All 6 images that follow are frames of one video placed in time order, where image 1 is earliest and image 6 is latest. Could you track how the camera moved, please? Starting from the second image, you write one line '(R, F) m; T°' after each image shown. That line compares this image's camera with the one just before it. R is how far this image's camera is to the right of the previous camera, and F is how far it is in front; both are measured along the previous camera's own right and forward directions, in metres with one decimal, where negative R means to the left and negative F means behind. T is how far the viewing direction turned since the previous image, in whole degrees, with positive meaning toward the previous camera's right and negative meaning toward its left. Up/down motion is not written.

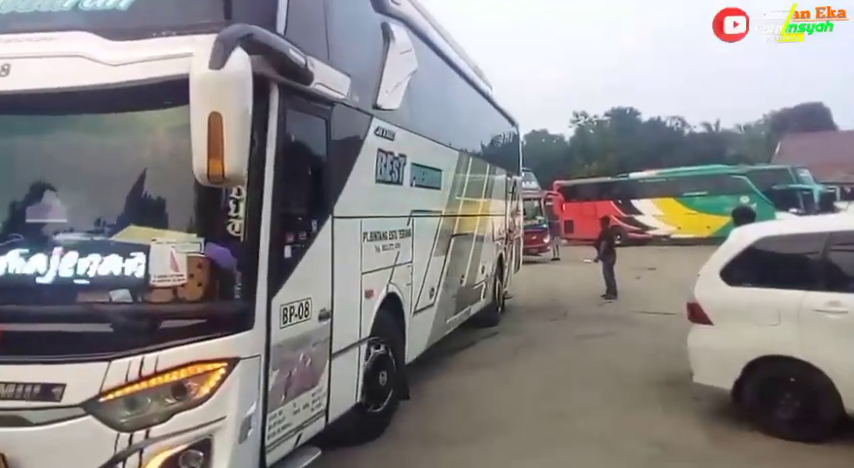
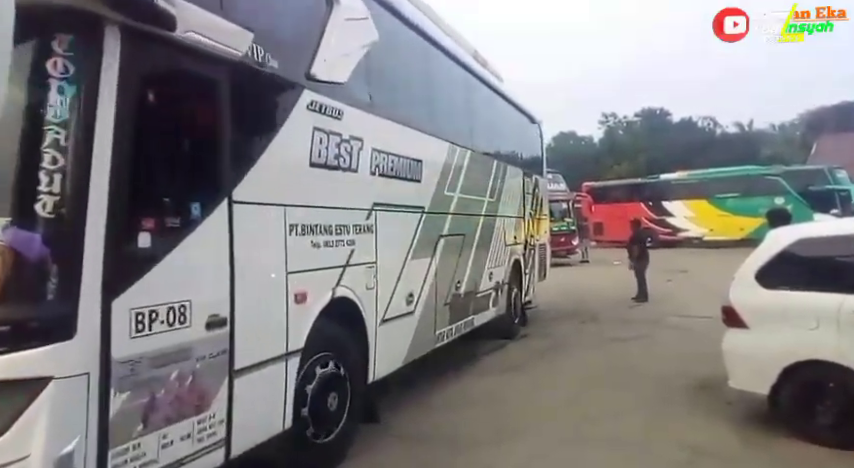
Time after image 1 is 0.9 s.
(+0.5, +0.7) m; -3°
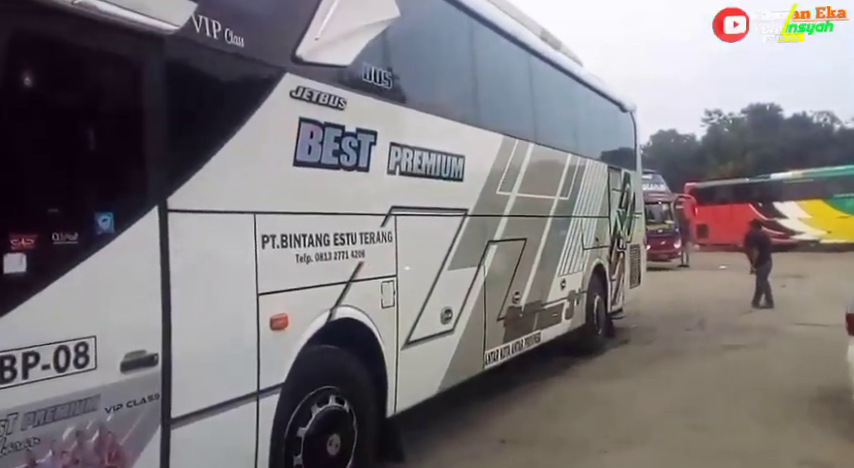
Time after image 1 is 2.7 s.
(+0.4, +0.8) m; -9°
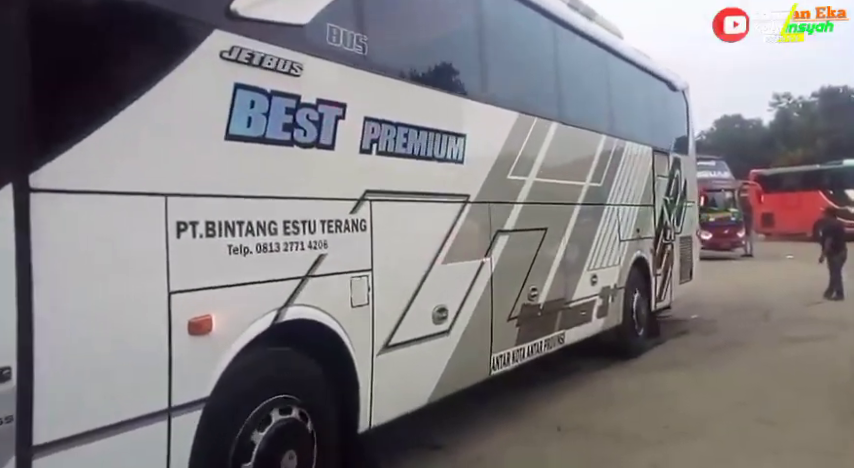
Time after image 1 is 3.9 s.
(+0.4, +0.6) m; -5°
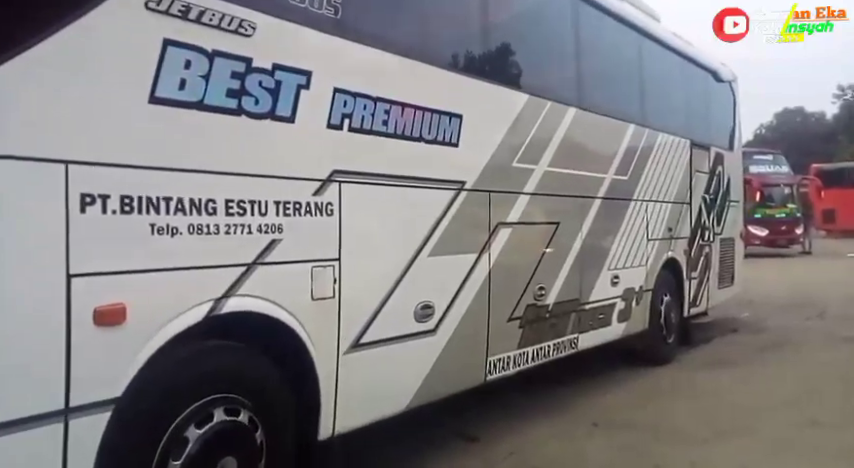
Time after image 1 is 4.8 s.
(+0.4, +0.4) m; -4°
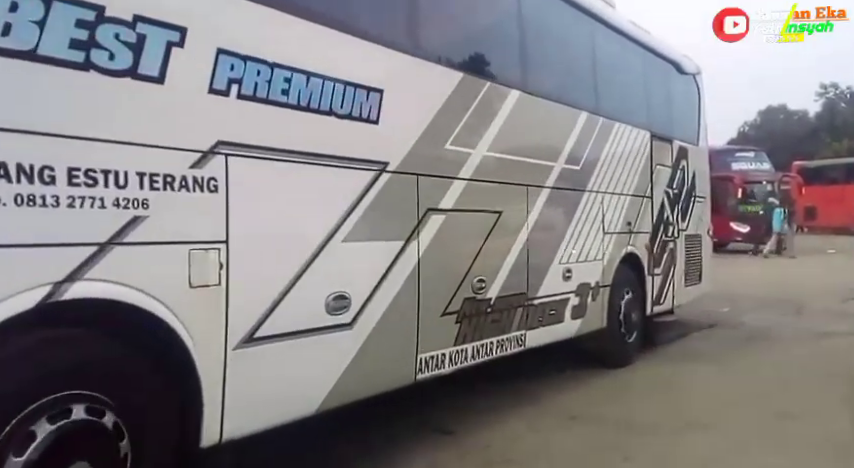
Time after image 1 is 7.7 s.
(+0.4, +0.3) m; +2°
